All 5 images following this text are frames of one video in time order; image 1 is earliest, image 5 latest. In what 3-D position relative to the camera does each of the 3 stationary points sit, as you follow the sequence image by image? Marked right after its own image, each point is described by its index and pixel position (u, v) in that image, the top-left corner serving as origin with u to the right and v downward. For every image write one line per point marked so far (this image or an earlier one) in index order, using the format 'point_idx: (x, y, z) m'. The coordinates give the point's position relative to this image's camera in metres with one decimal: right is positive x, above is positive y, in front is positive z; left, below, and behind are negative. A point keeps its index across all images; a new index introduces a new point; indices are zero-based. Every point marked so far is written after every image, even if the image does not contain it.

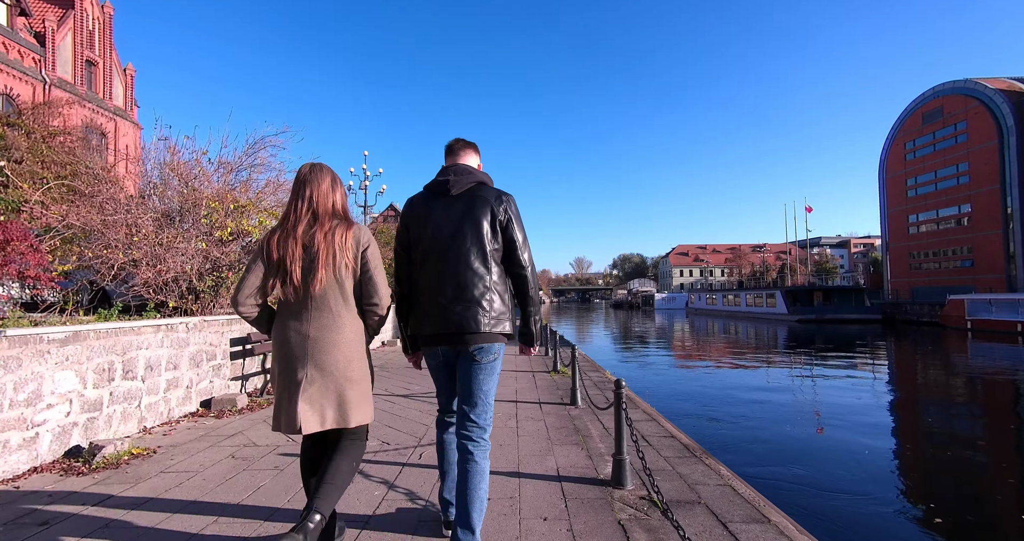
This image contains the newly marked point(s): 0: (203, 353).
0: (-3.1, -0.8, +4.9) m
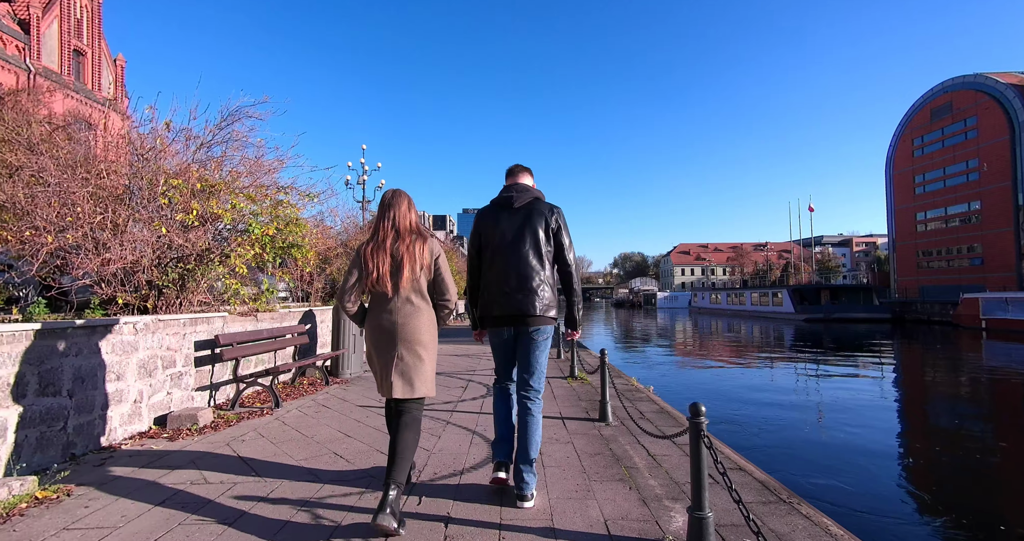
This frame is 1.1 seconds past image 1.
0: (-3.0, -0.8, +4.0) m
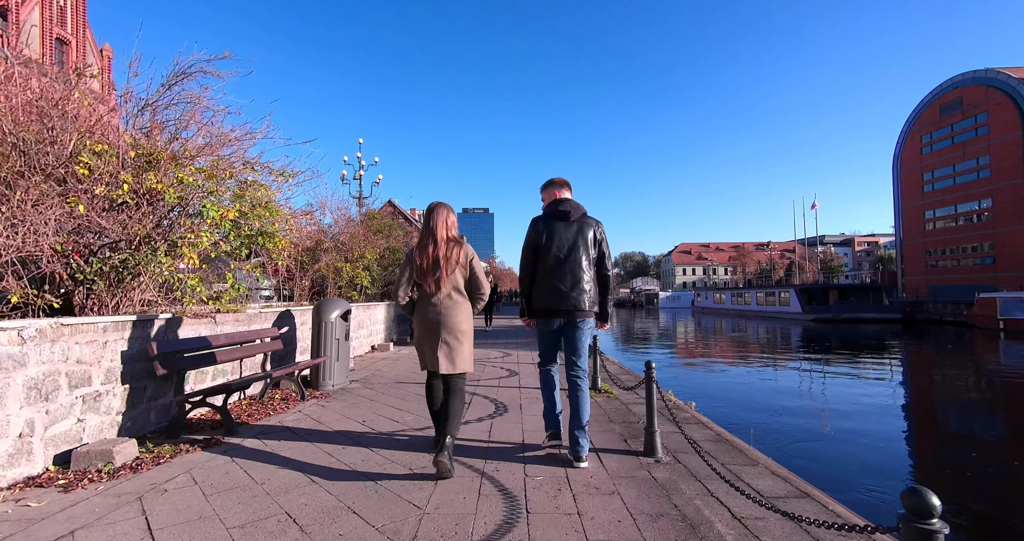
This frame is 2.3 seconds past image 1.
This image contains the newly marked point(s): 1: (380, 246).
0: (-2.8, -0.7, +3.0) m
1: (-3.4, +0.6, +12.3) m
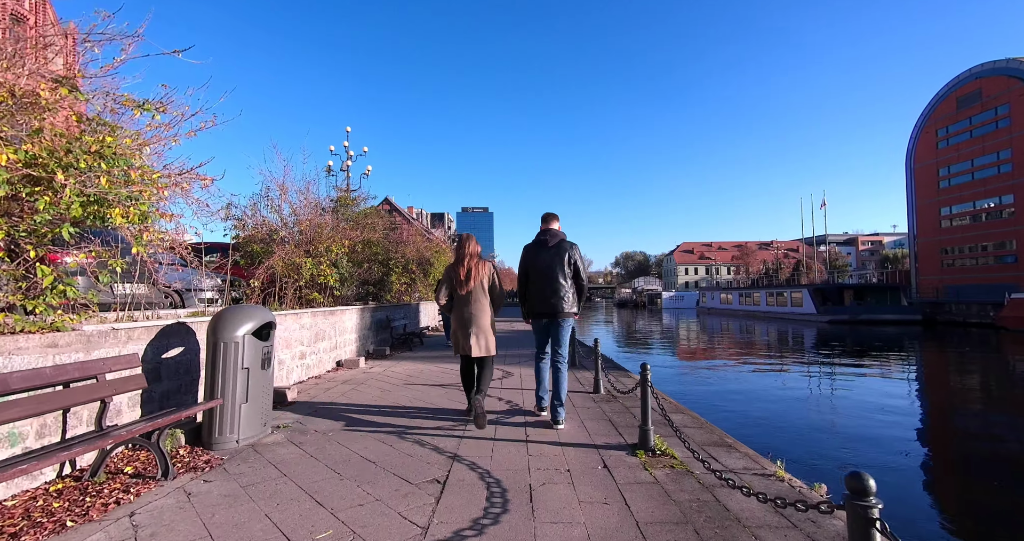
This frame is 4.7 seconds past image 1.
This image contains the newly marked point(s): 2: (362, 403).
0: (-2.8, -0.6, +1.0) m
1: (-3.4, +0.7, +10.3) m
2: (-1.7, -1.5, +5.5) m
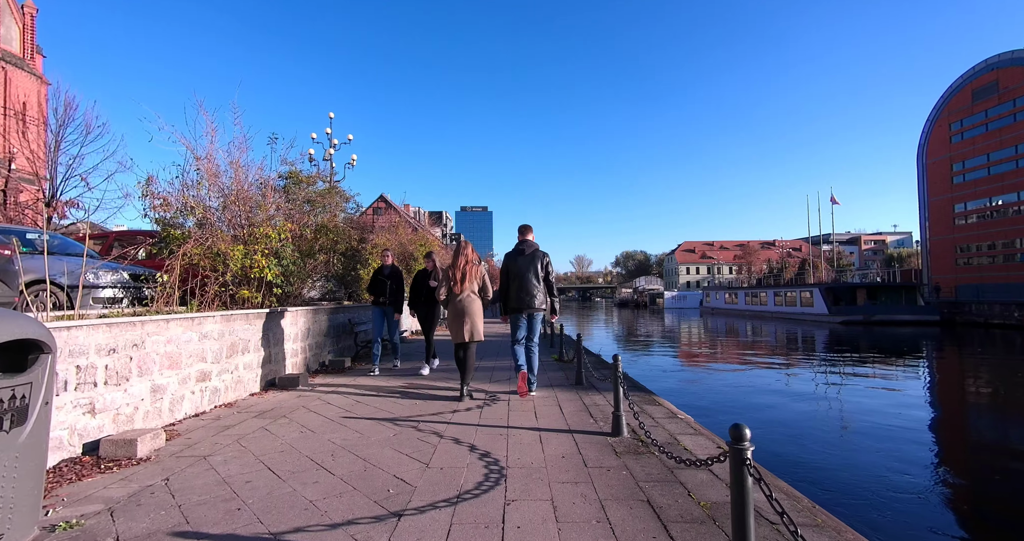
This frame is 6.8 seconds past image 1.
0: (-3.0, -0.5, -0.9) m
1: (-3.6, +0.8, +8.4) m
2: (-1.9, -1.4, +3.6) m
